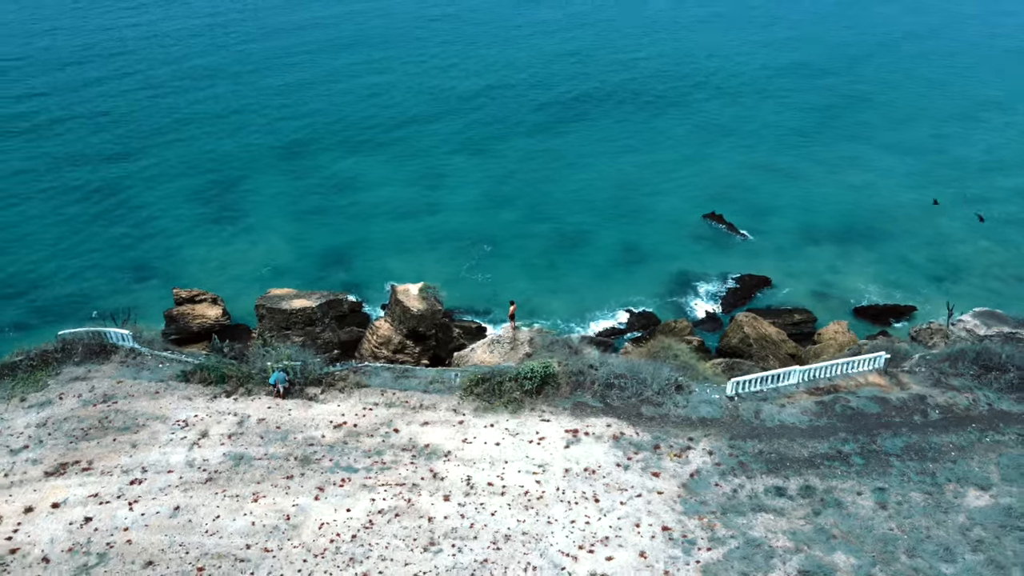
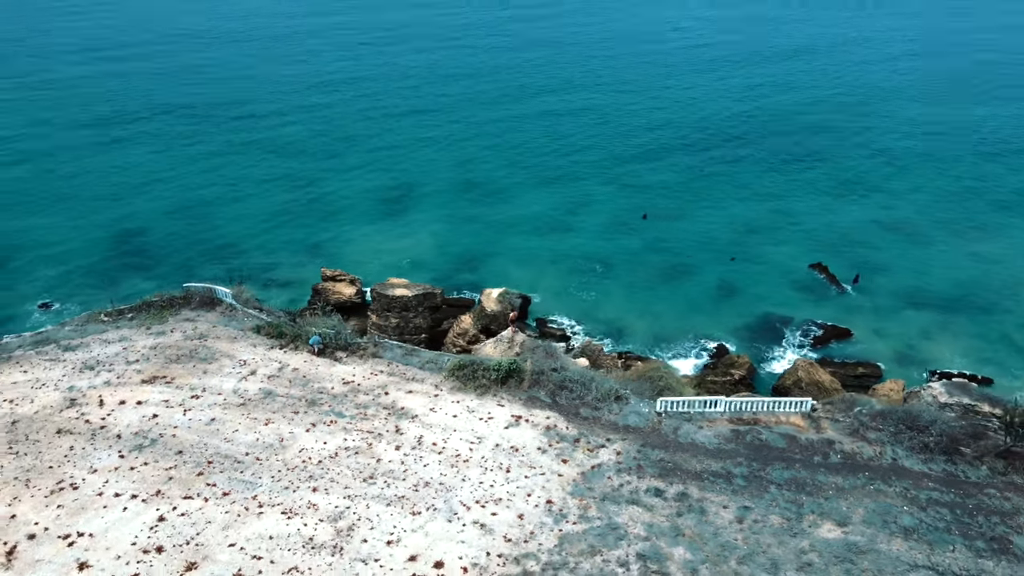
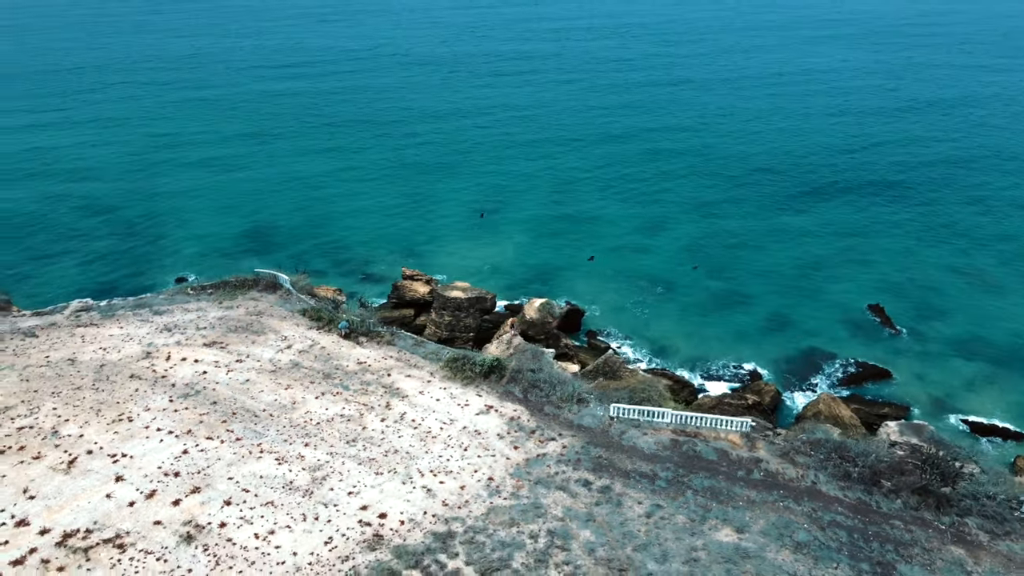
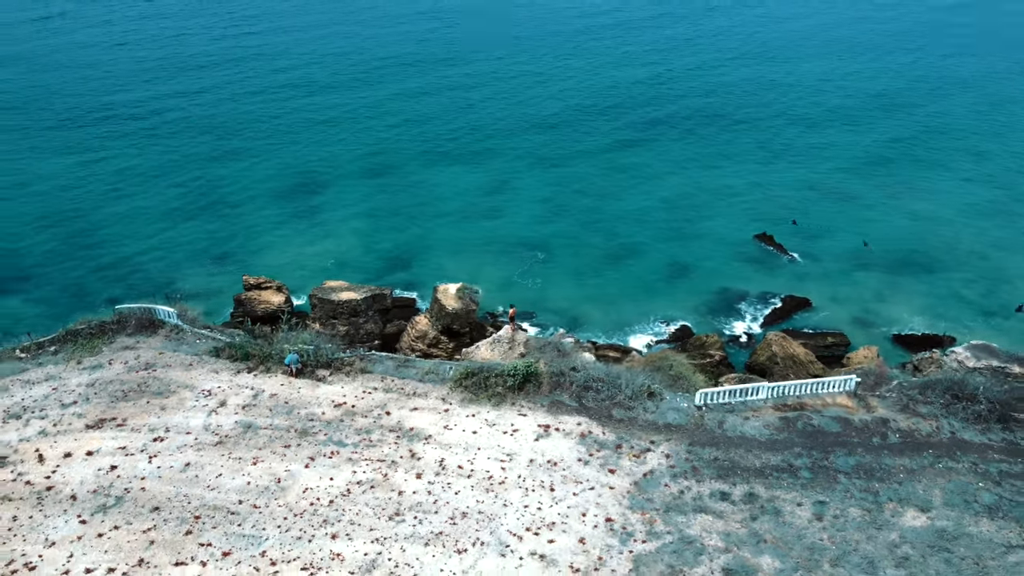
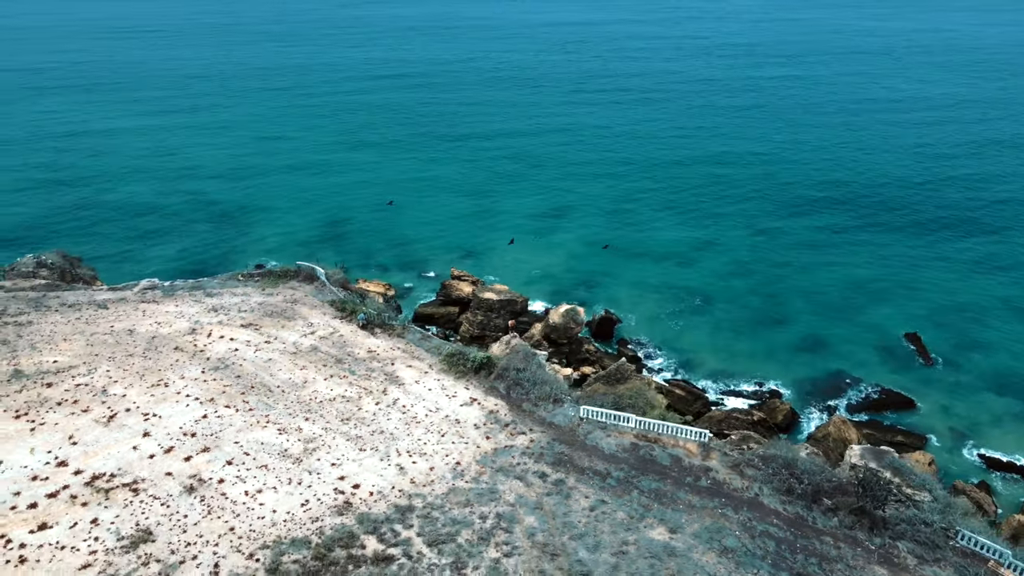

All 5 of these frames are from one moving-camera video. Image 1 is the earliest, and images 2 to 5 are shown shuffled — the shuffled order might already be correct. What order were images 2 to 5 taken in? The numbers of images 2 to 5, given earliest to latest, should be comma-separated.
4, 2, 3, 5
